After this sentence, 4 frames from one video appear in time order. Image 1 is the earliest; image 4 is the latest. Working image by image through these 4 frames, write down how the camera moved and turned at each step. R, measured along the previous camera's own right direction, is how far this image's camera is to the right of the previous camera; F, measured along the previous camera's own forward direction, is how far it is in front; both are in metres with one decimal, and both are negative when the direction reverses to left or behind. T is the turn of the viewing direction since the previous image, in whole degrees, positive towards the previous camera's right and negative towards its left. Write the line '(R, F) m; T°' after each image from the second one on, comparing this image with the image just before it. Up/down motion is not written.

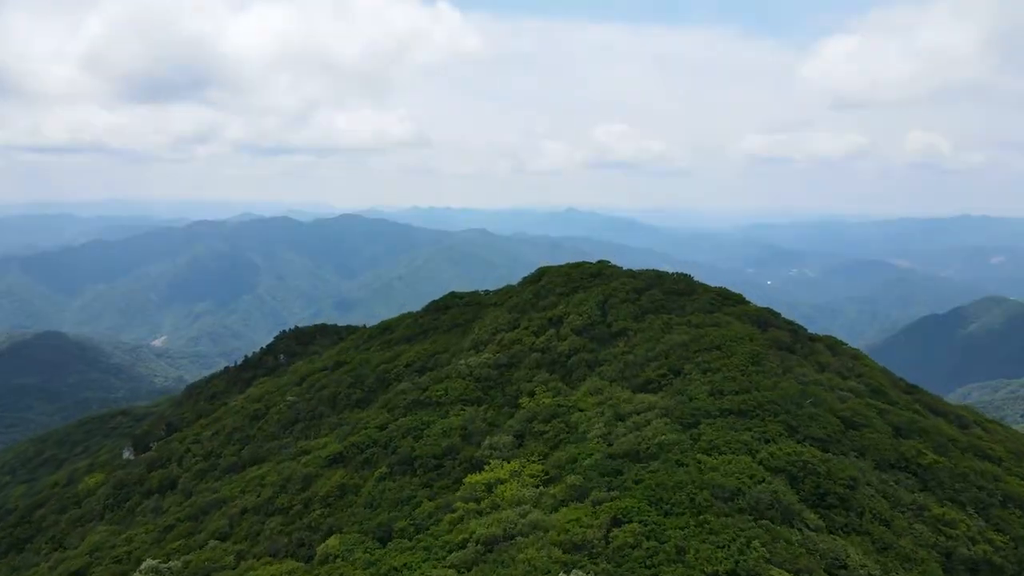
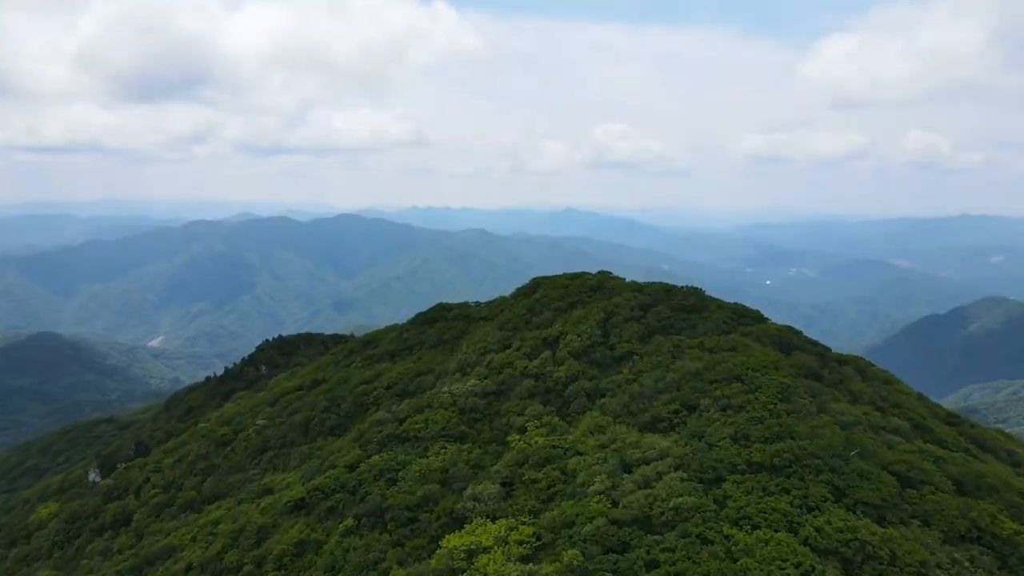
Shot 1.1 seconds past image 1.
(+0.4, +3.7) m; 0°
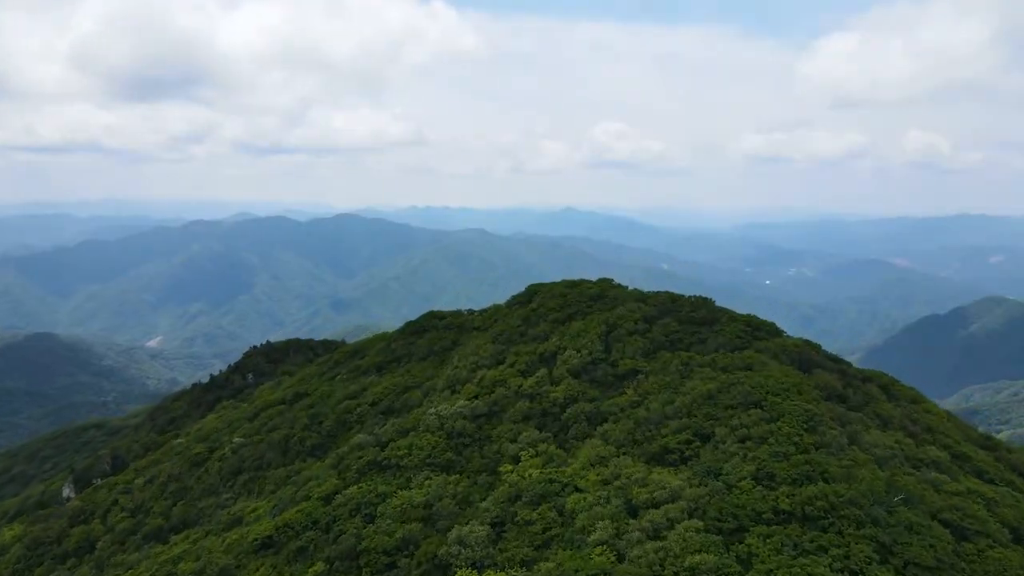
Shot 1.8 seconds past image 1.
(+0.3, +2.5) m; 0°
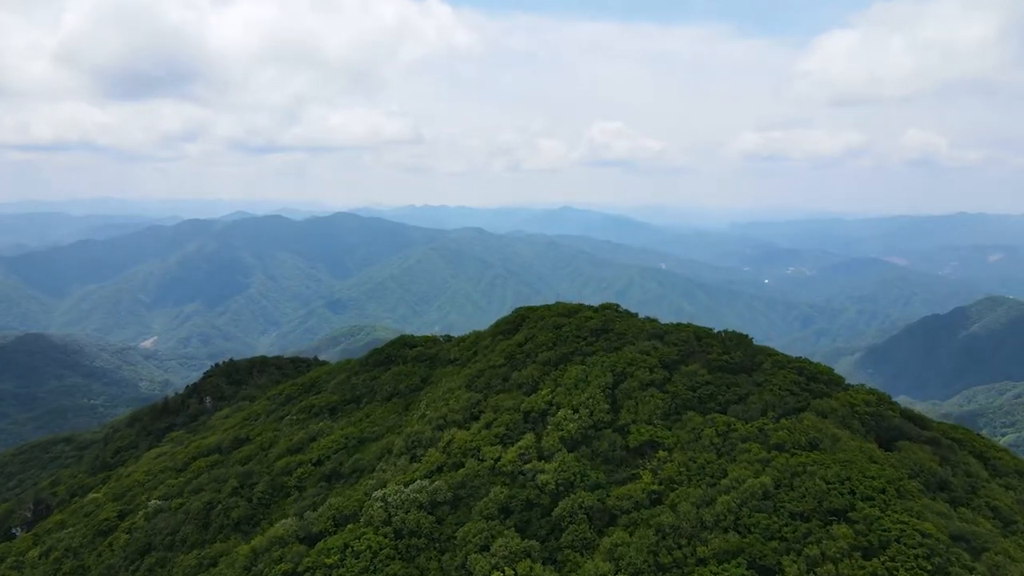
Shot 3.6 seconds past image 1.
(+0.7, +6.7) m; 0°
